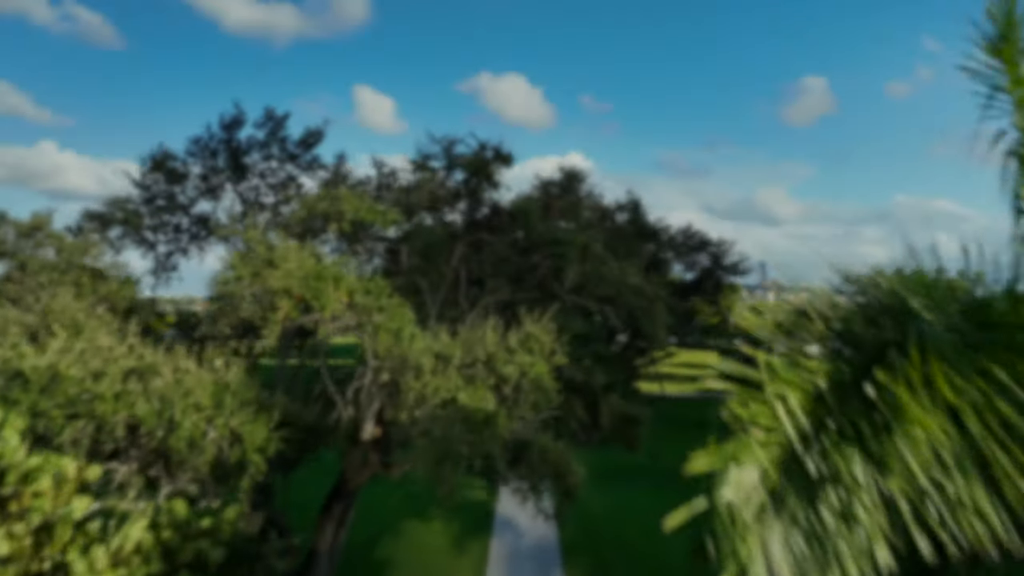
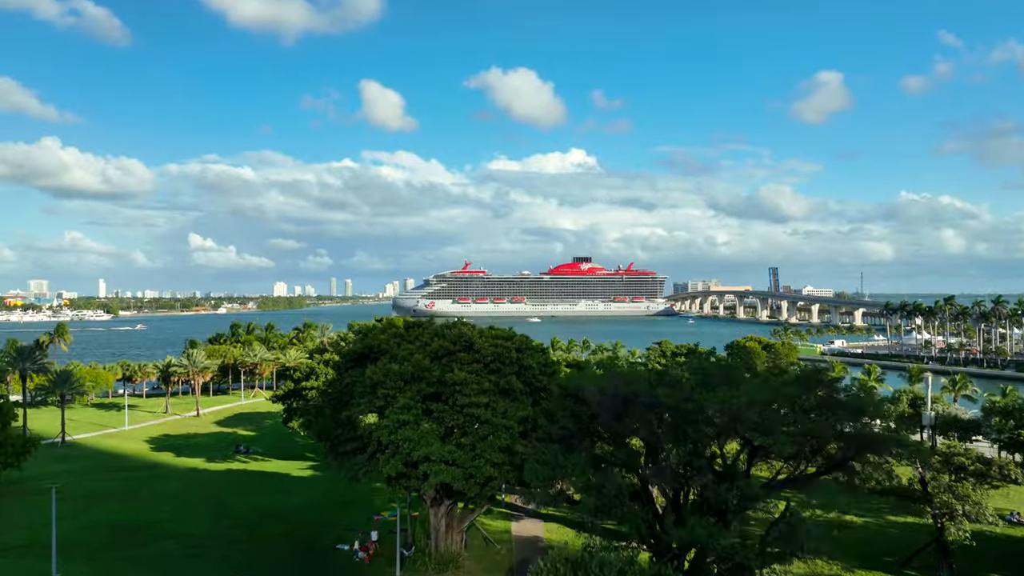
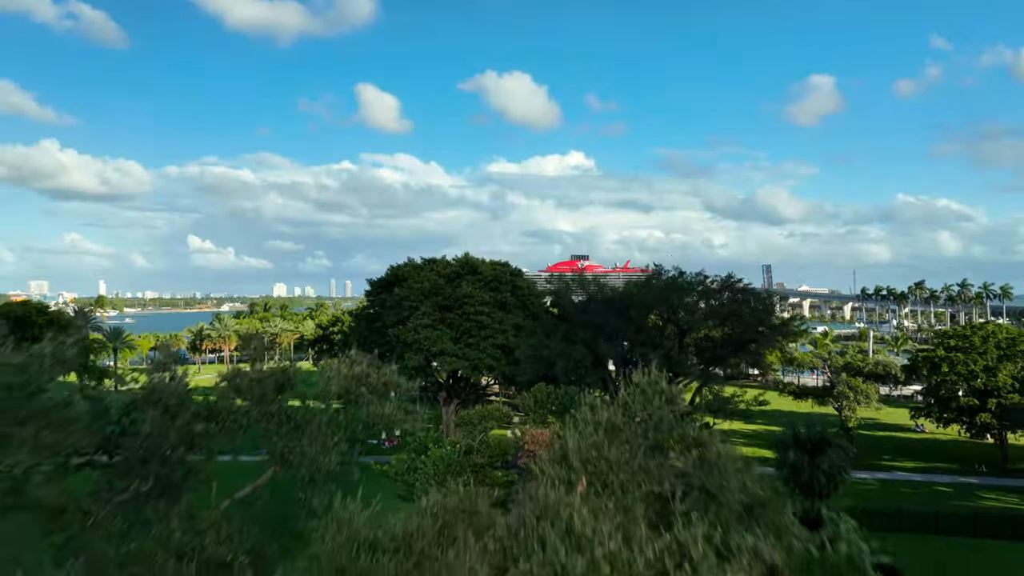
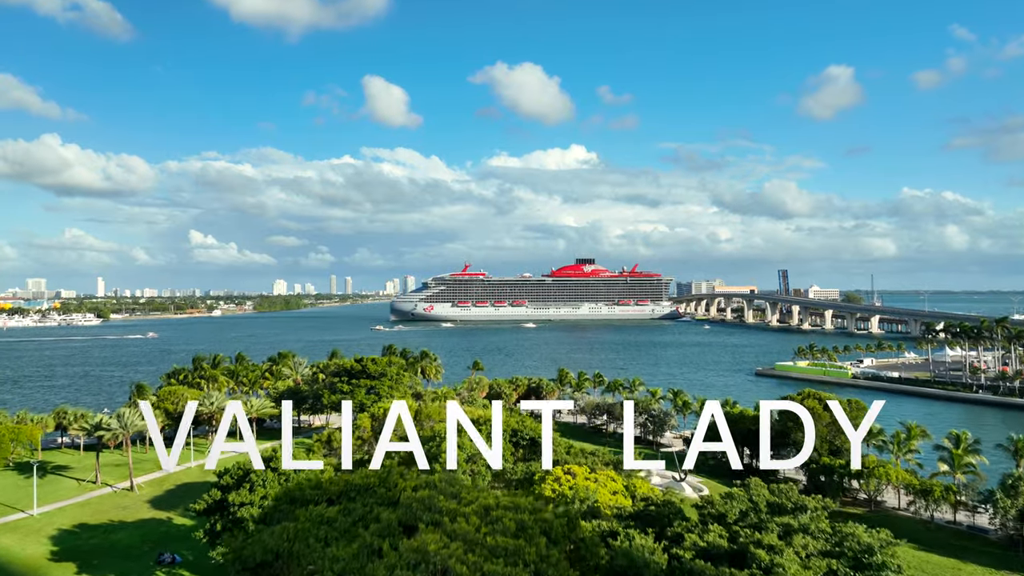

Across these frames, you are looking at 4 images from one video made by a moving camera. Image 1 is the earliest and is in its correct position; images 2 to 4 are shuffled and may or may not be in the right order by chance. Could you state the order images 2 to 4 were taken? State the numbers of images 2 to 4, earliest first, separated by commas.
3, 2, 4
